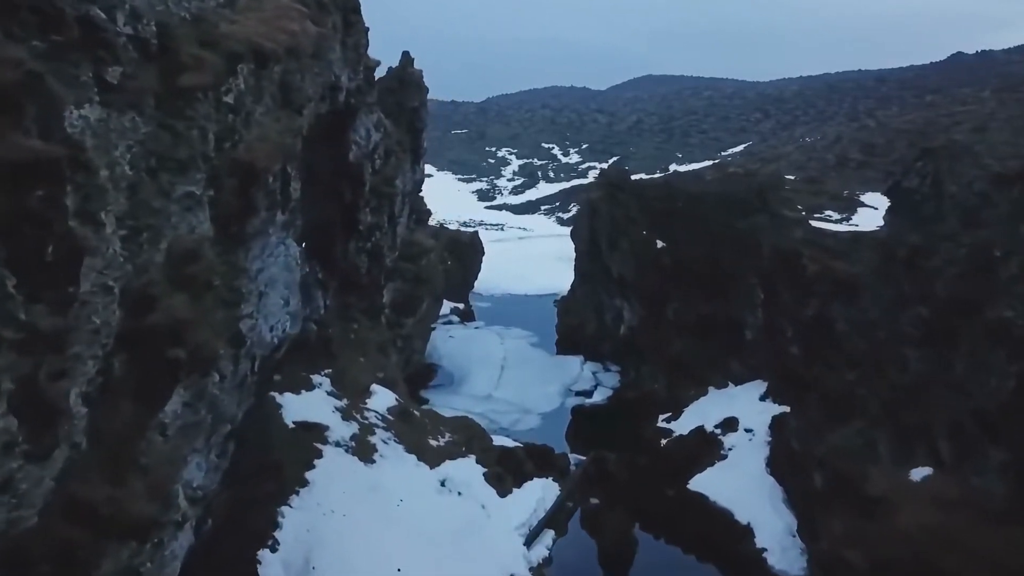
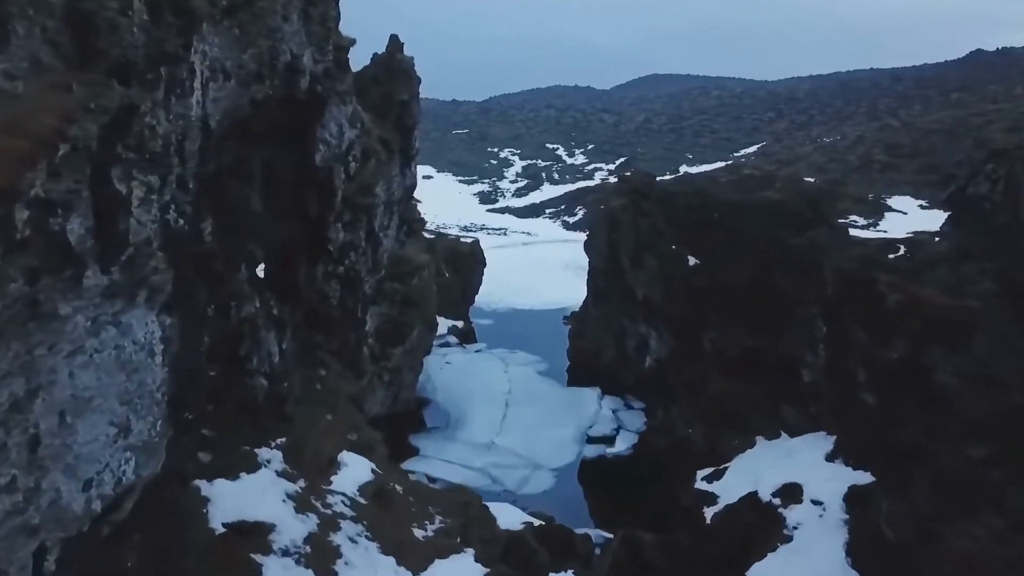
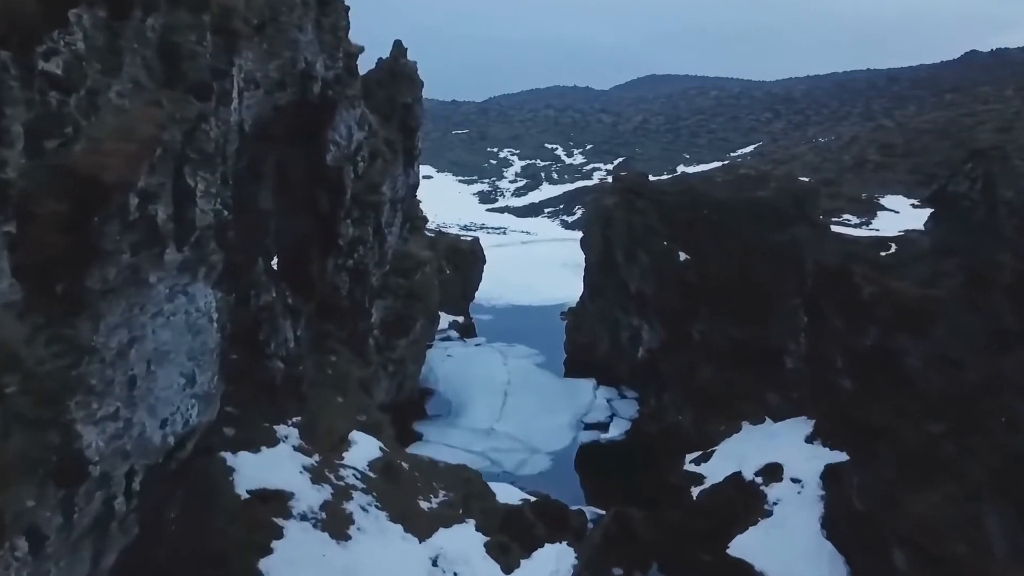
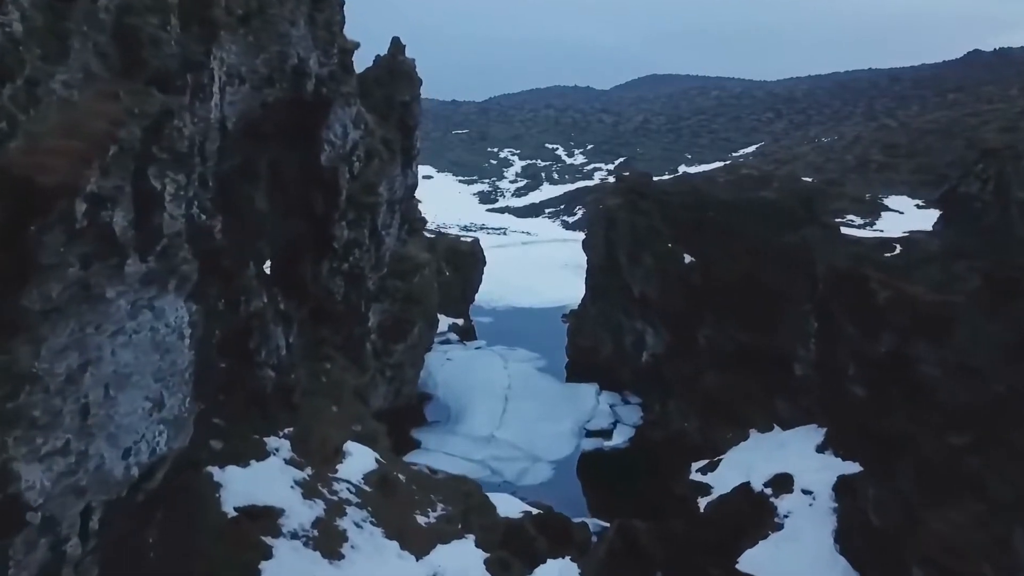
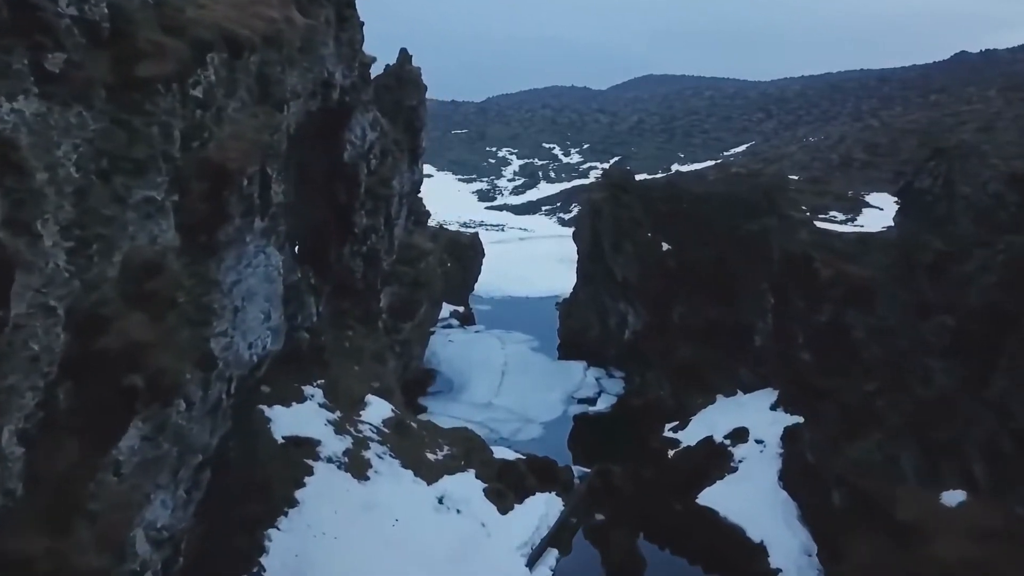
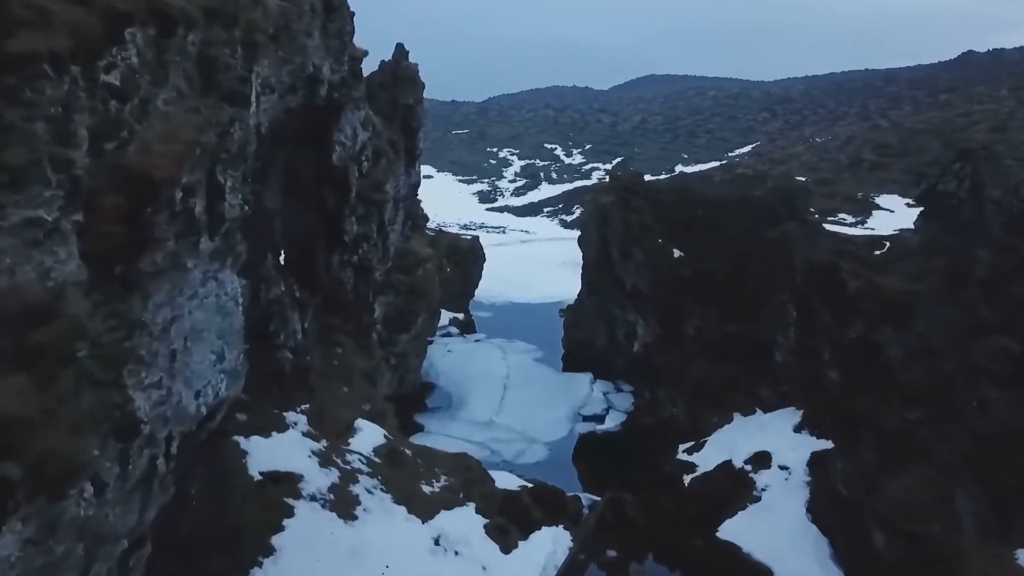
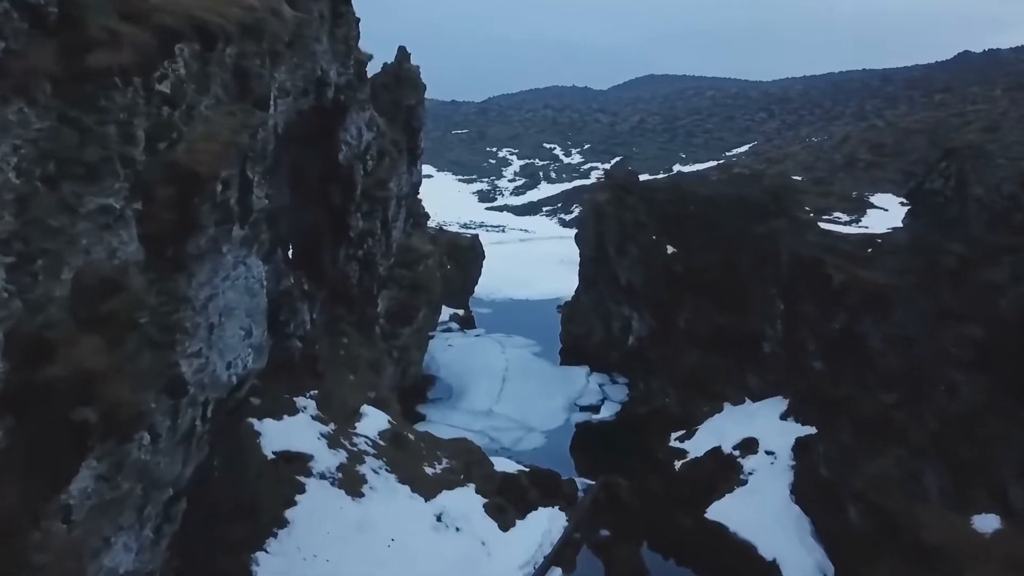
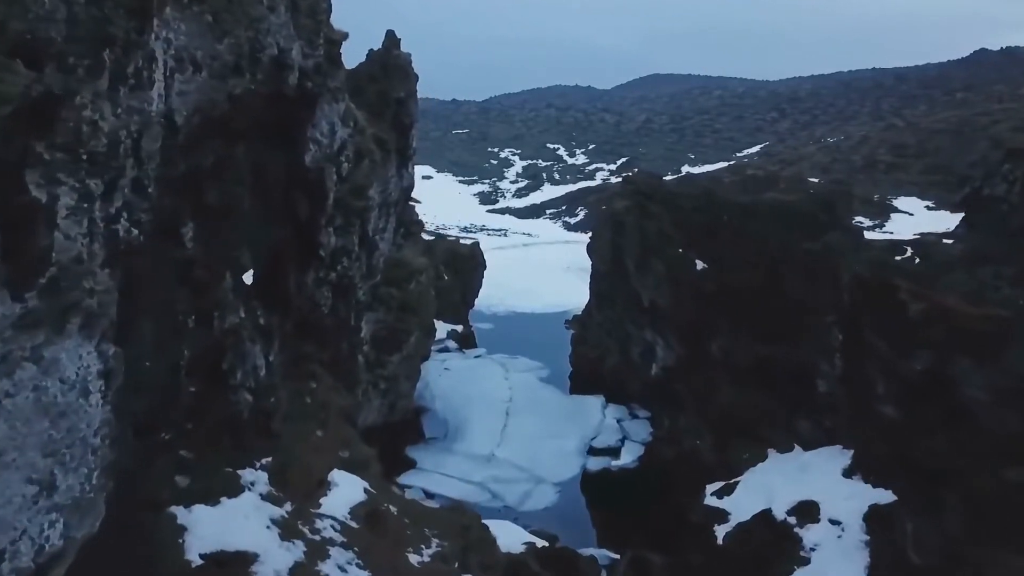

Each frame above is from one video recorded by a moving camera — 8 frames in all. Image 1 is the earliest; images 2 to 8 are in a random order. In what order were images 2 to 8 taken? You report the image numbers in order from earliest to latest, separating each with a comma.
5, 7, 6, 3, 4, 2, 8
